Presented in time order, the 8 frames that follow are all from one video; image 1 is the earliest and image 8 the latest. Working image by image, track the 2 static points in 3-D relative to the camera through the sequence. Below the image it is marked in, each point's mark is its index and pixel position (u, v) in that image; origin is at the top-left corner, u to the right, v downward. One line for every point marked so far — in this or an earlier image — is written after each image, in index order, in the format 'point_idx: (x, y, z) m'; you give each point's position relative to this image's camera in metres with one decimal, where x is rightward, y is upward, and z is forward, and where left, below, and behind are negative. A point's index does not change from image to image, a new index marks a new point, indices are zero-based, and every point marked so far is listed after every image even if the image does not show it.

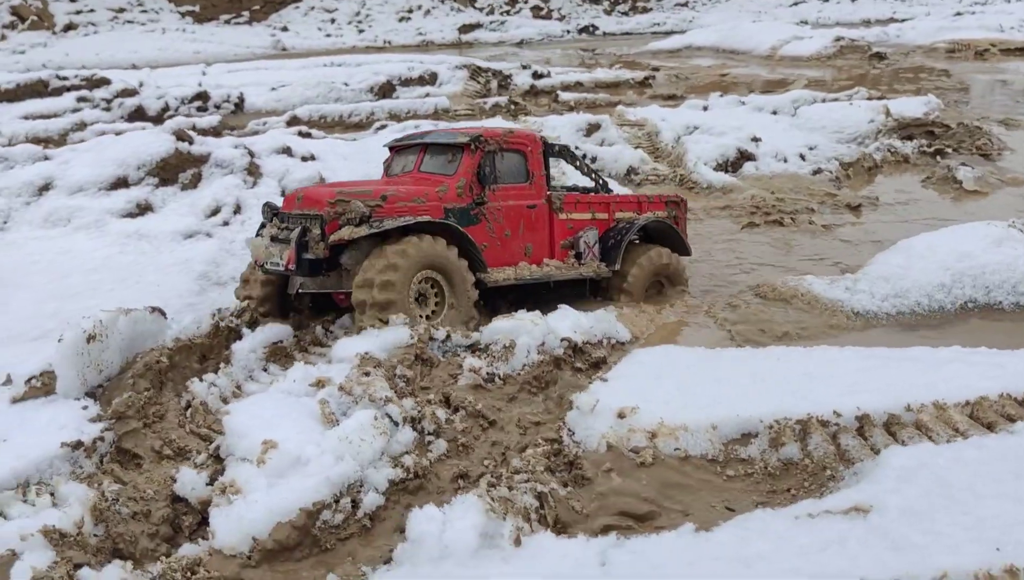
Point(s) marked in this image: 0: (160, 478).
0: (-1.3, -0.7, +3.9) m
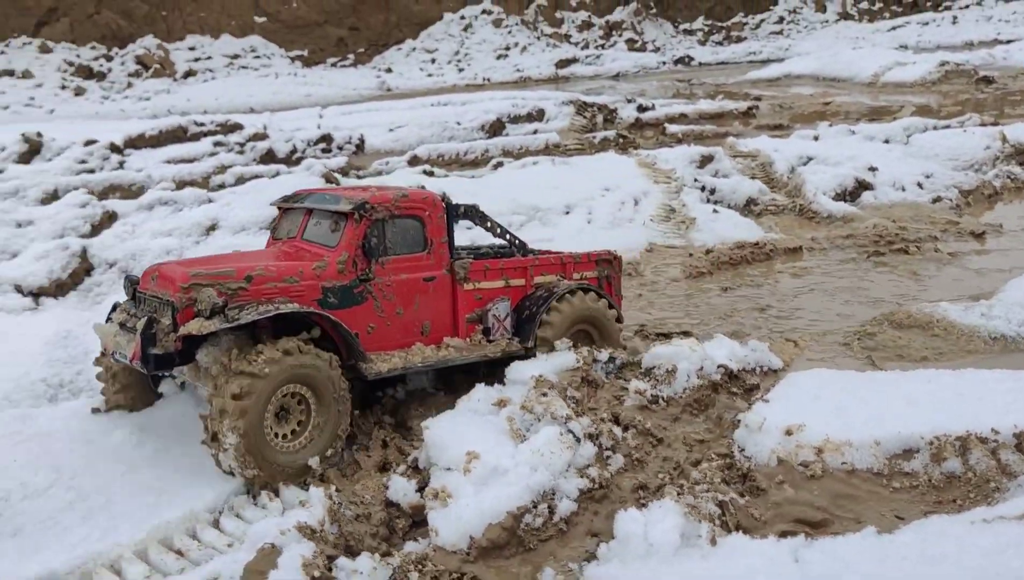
0: (-0.6, -0.8, +4.4) m
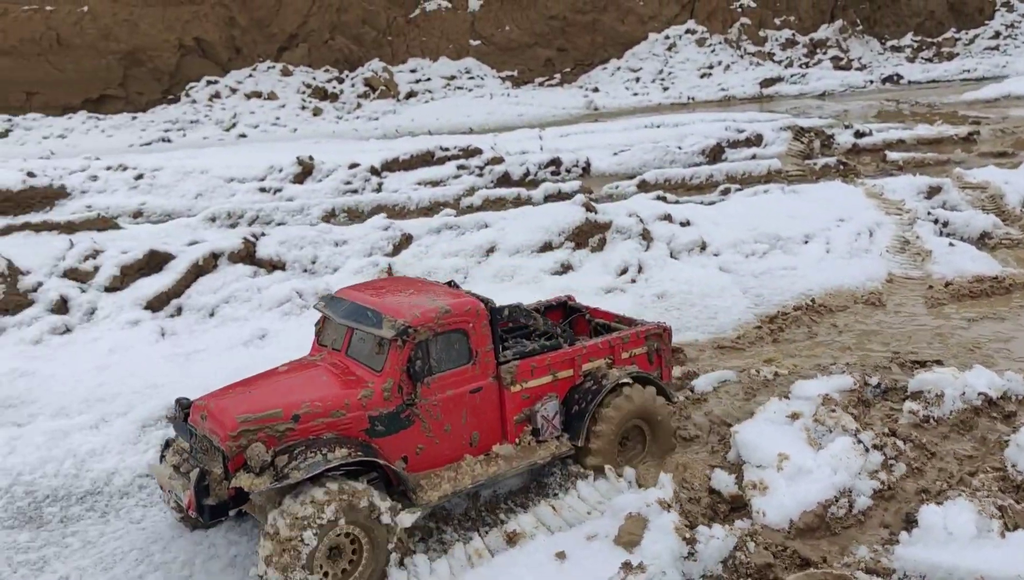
0: (+1.0, -1.0, +5.5) m
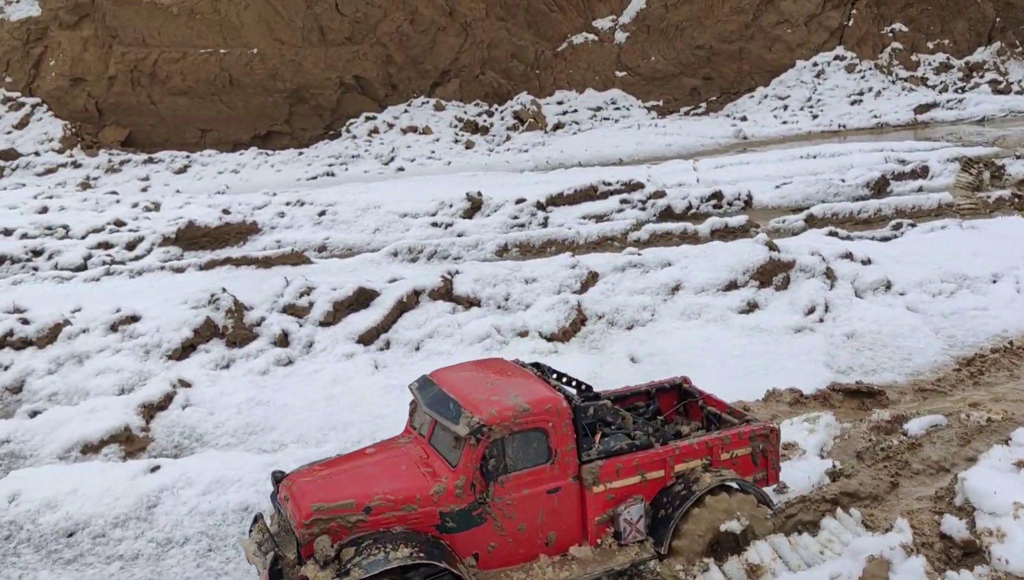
0: (+2.3, -1.3, +5.7) m
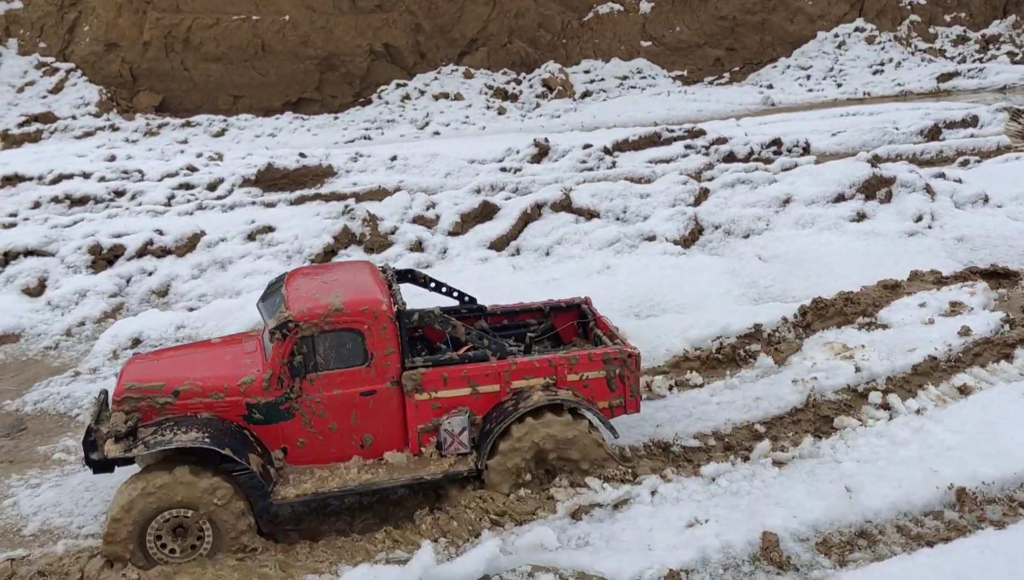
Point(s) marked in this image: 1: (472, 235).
0: (+3.6, -0.4, +6.2) m
1: (-0.4, +0.6, +10.9) m
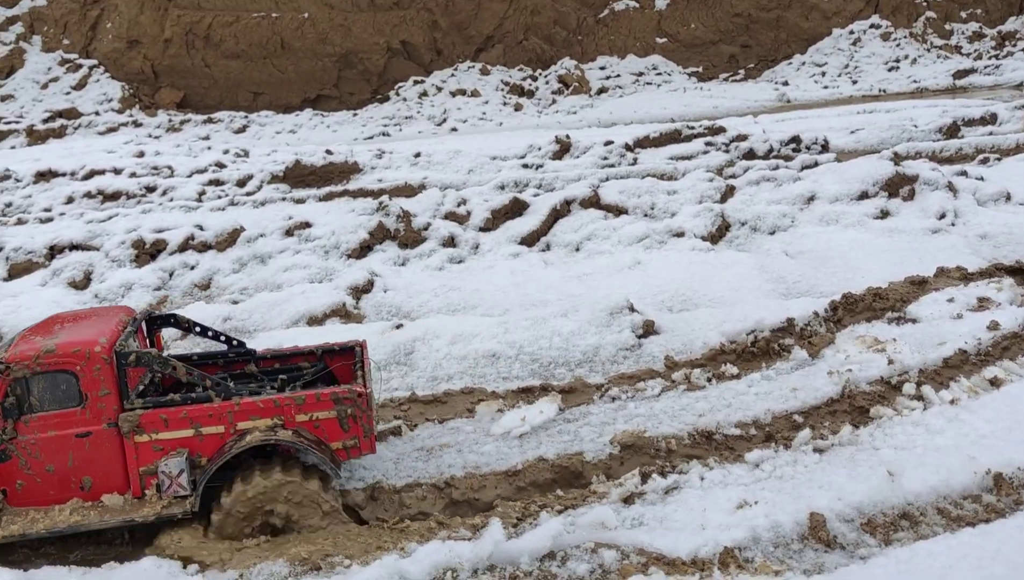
0: (+3.9, -0.3, +6.5) m
1: (-0.1, +0.6, +11.1) m
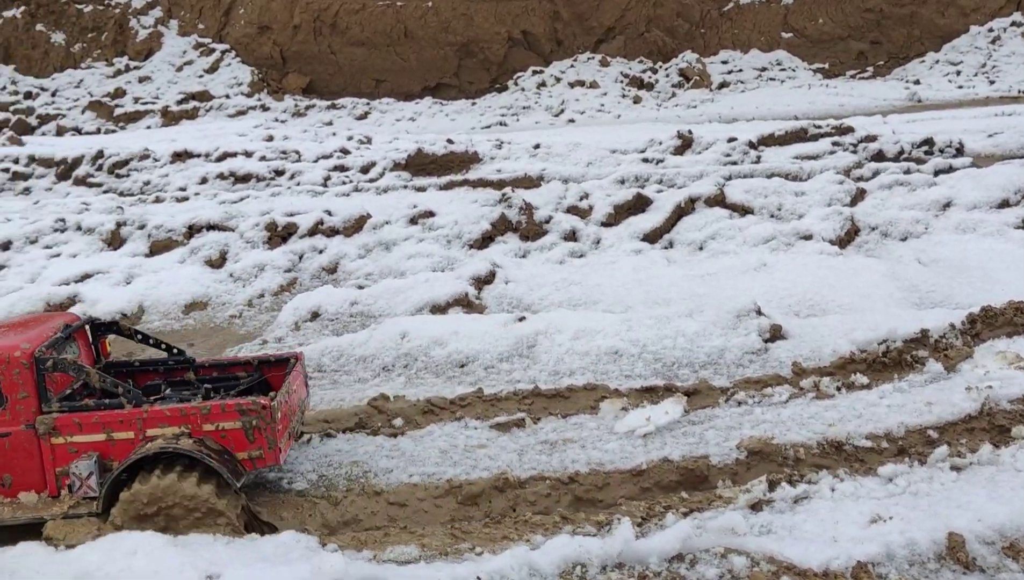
0: (+4.7, -0.5, +6.1) m
1: (+1.2, +0.7, +11.1) m
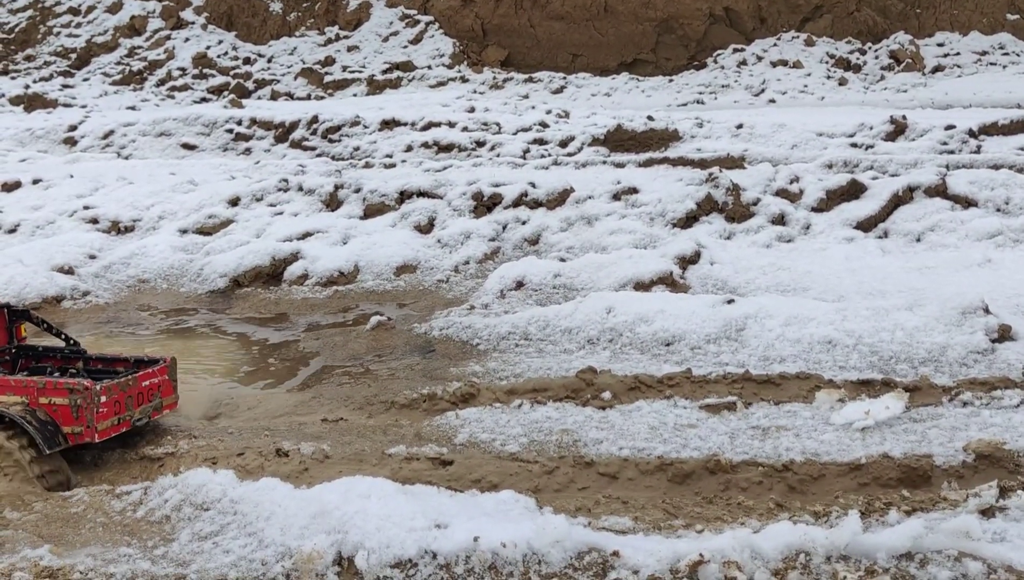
0: (+5.9, -0.7, +5.2) m
1: (+3.4, +0.8, +10.8) m
